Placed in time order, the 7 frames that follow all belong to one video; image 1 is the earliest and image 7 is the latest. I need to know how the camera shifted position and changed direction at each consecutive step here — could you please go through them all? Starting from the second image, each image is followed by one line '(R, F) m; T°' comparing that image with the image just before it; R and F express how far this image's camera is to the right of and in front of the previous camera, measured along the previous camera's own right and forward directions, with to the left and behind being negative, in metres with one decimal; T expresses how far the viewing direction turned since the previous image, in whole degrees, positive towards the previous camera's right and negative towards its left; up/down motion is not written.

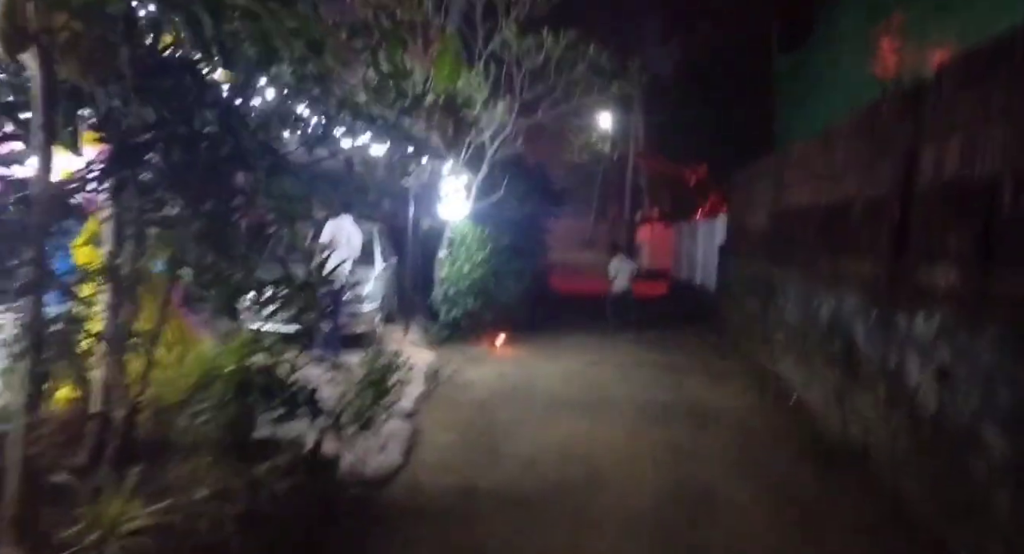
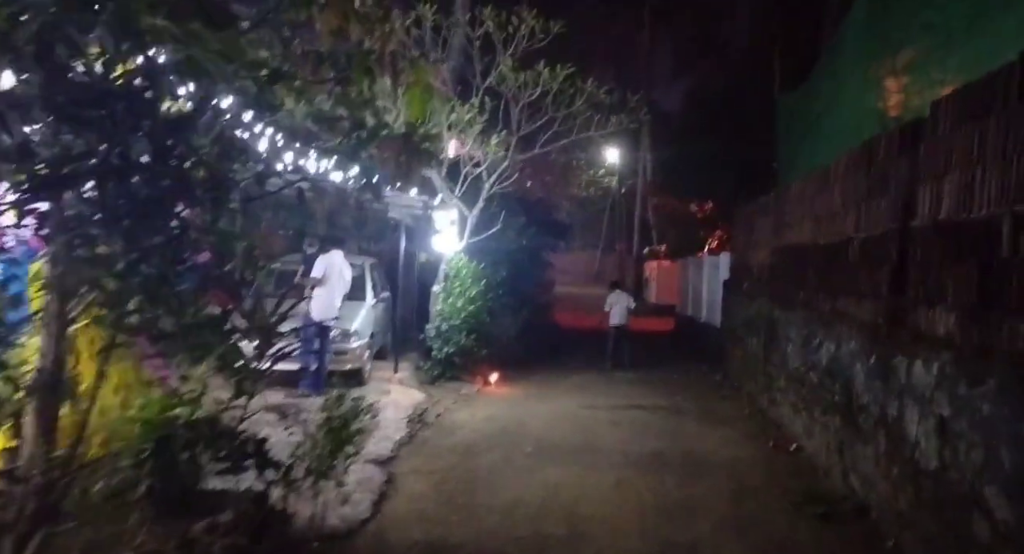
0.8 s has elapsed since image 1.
(+0.3, +0.2) m; -1°
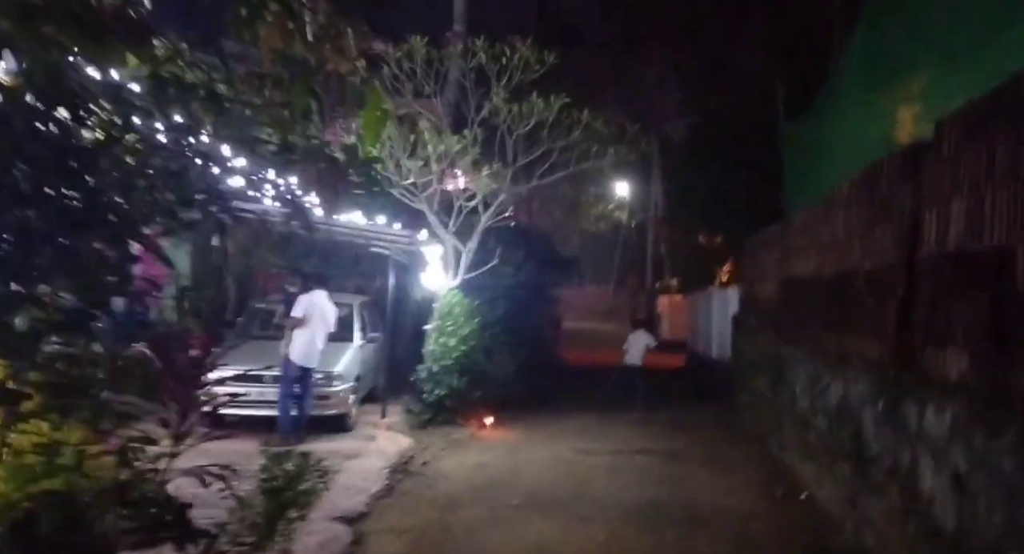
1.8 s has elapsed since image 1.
(+0.3, +0.4) m; -1°
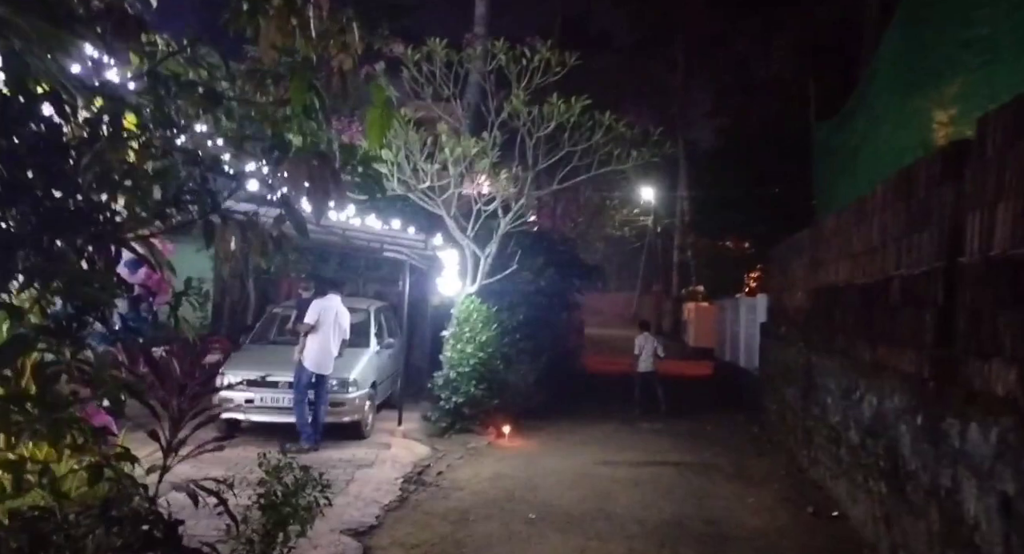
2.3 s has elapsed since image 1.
(+0.1, +0.2) m; -2°
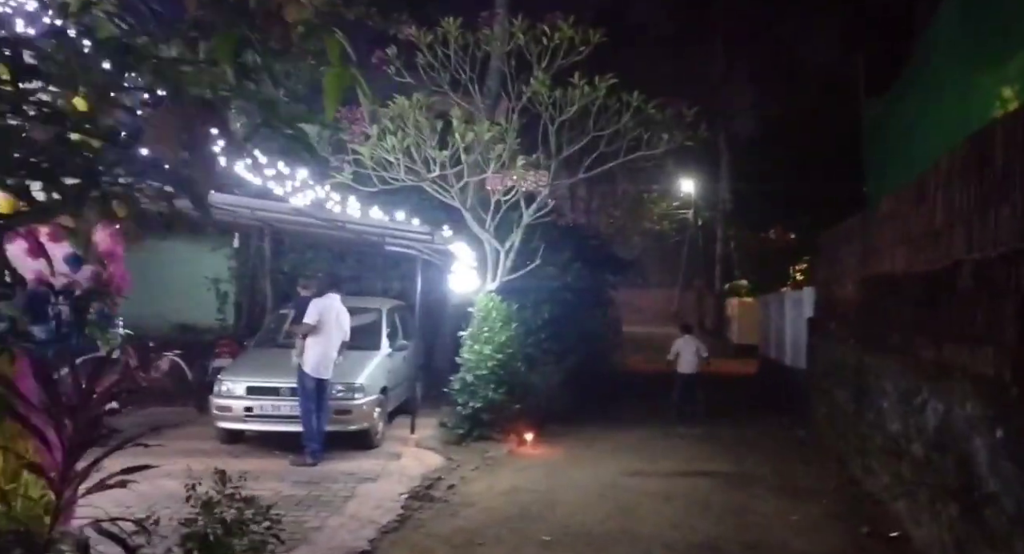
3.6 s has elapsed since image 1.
(+0.3, +0.7) m; -3°
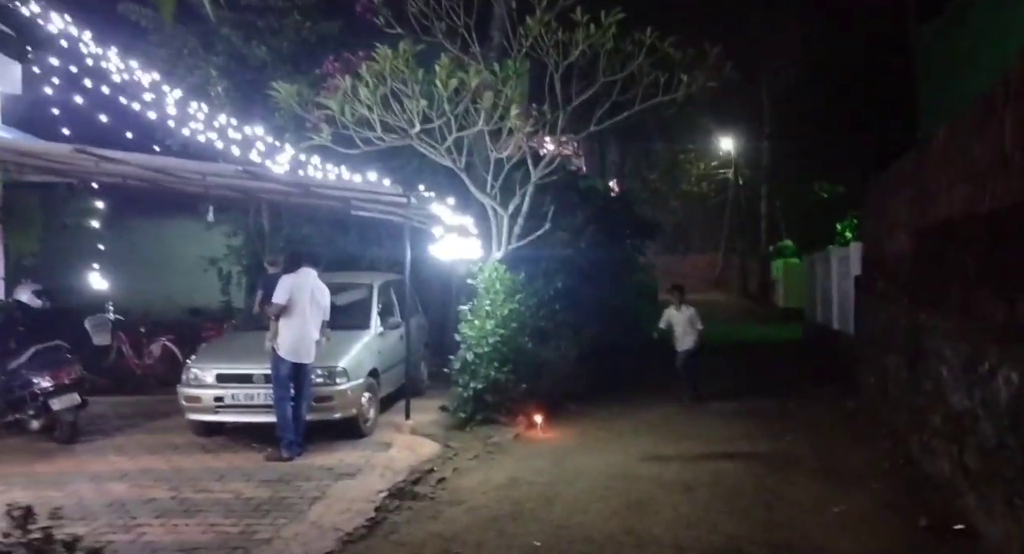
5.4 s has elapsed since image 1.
(+0.5, +1.0) m; -4°
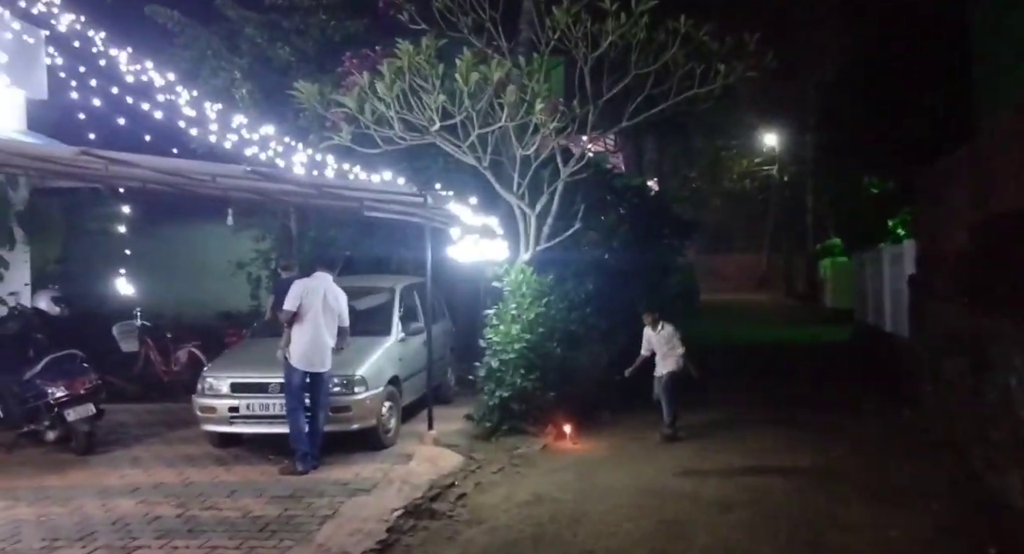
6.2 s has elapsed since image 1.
(+0.2, +0.4) m; -3°
